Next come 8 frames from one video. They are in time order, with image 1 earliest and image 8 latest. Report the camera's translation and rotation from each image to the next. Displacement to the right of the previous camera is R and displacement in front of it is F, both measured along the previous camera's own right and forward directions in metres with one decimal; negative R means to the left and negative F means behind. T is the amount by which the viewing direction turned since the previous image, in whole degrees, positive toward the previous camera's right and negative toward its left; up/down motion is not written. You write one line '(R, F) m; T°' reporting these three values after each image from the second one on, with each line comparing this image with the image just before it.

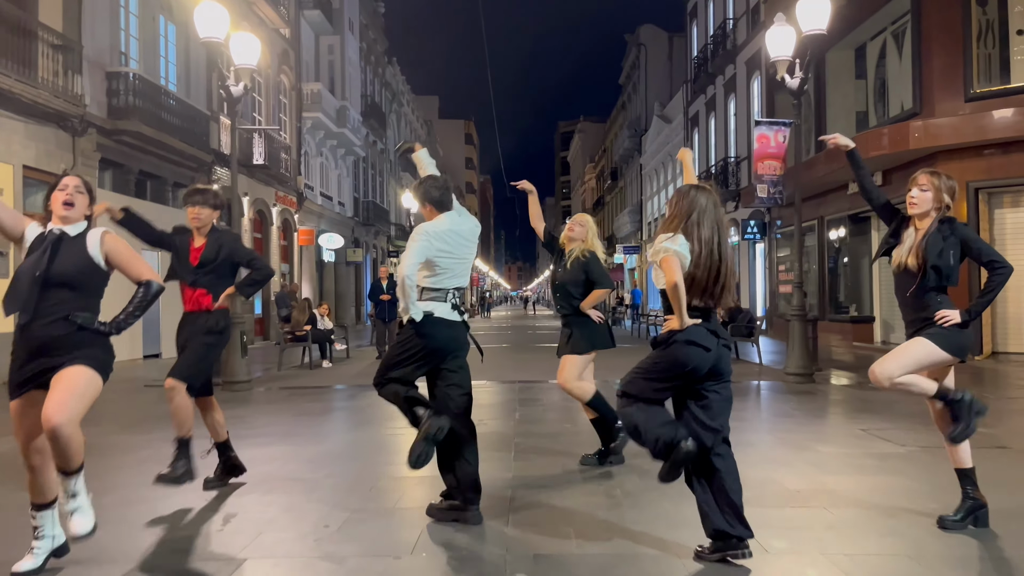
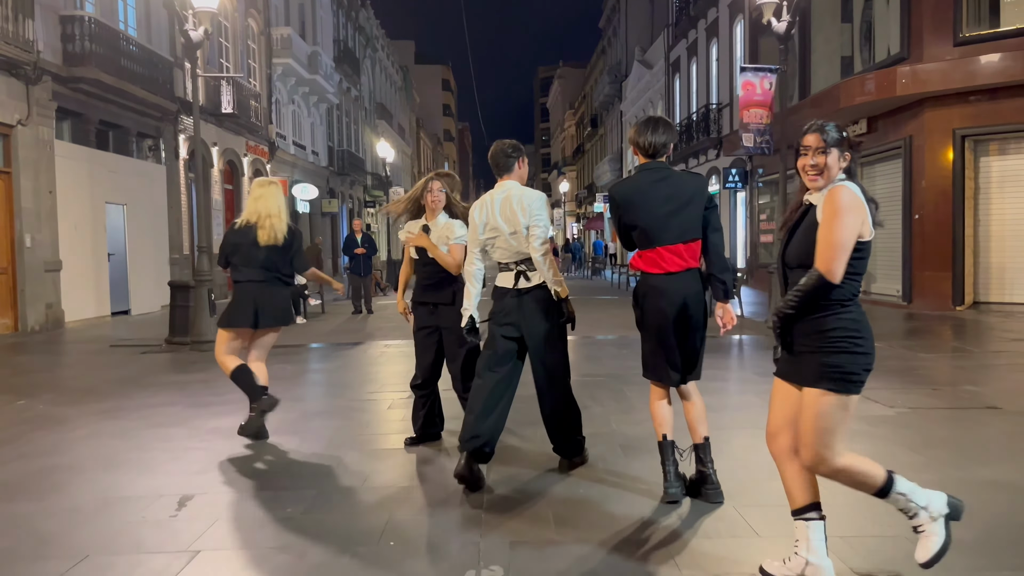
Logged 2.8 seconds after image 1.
(0.0, +0.3) m; +1°
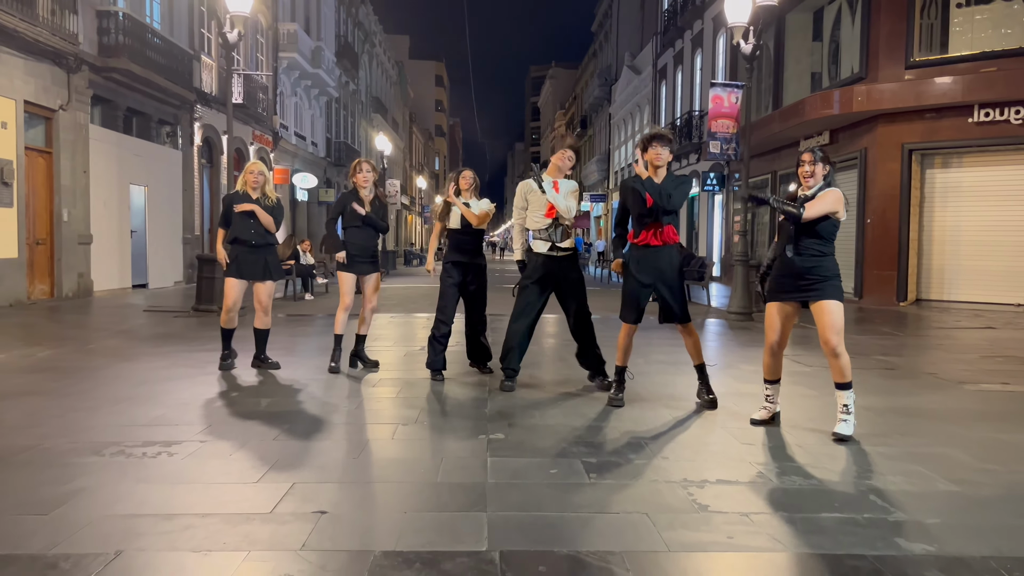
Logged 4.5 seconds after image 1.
(-0.1, -1.3) m; +1°
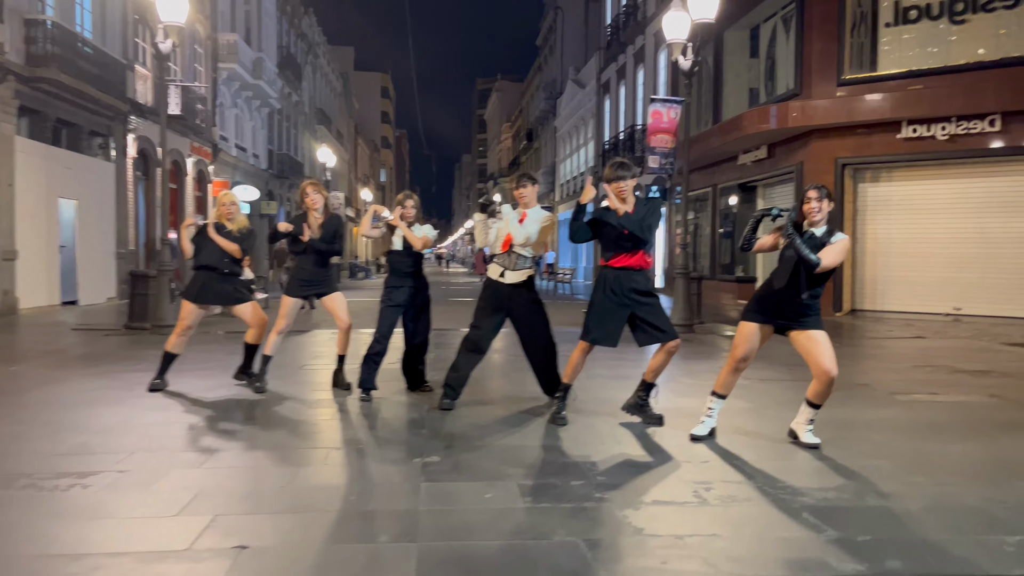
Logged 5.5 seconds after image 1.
(+0.1, +0.1) m; +4°
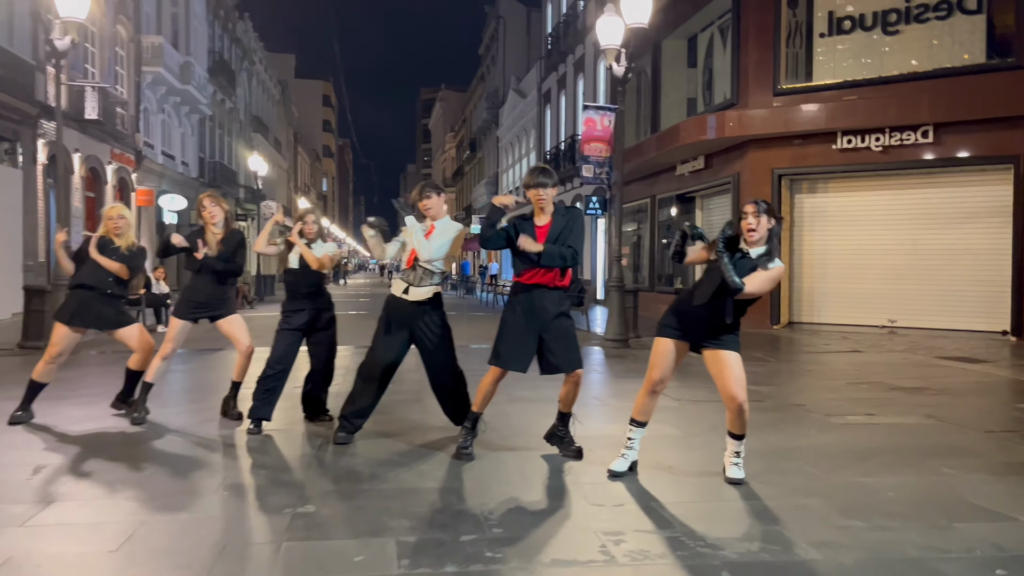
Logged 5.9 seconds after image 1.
(+0.3, +0.5) m; +4°
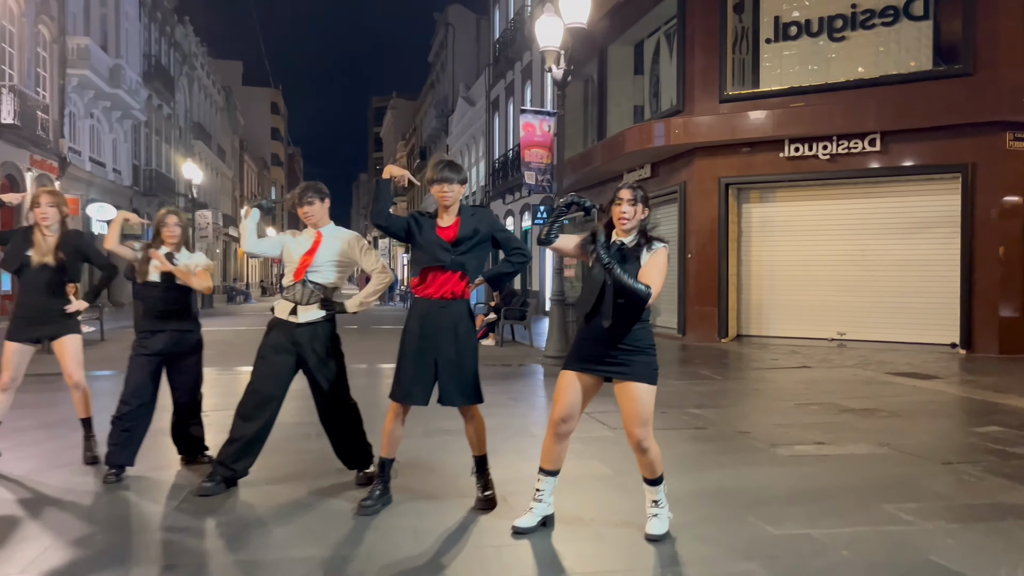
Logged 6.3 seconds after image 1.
(+0.3, +0.6) m; +3°
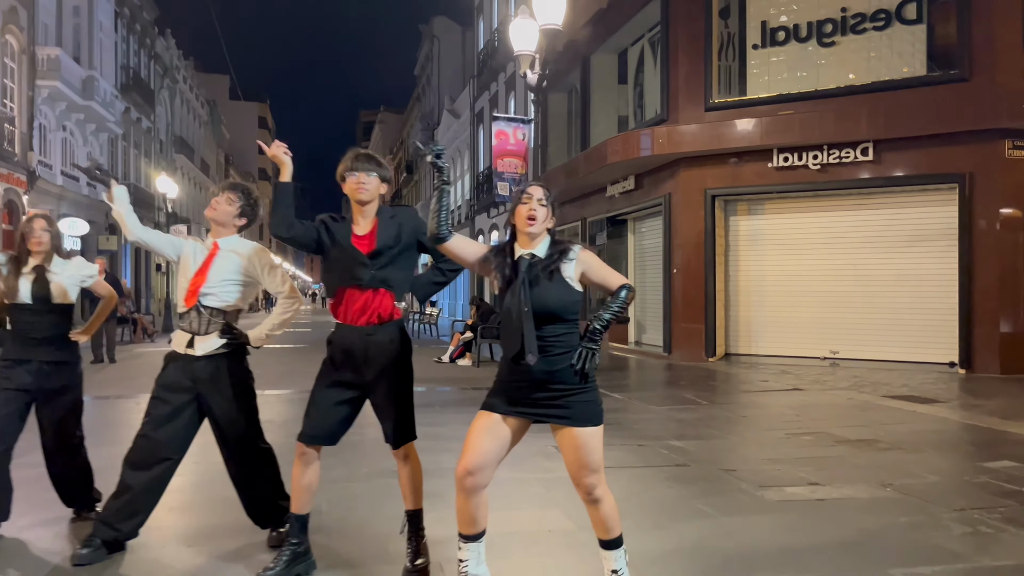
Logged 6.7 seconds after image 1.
(+0.2, +0.6) m; +1°
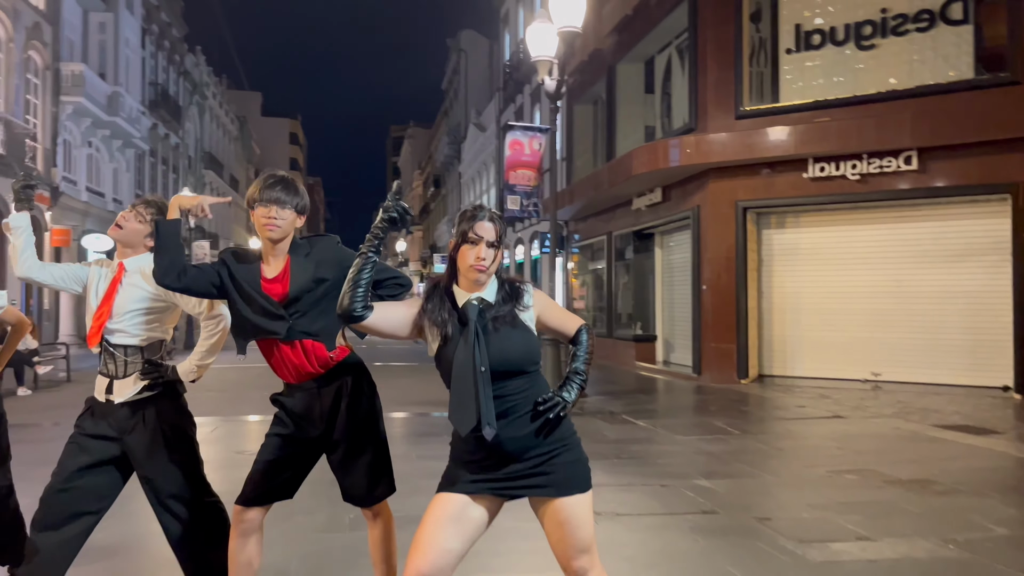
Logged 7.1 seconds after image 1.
(+0.2, +0.6) m; -2°
